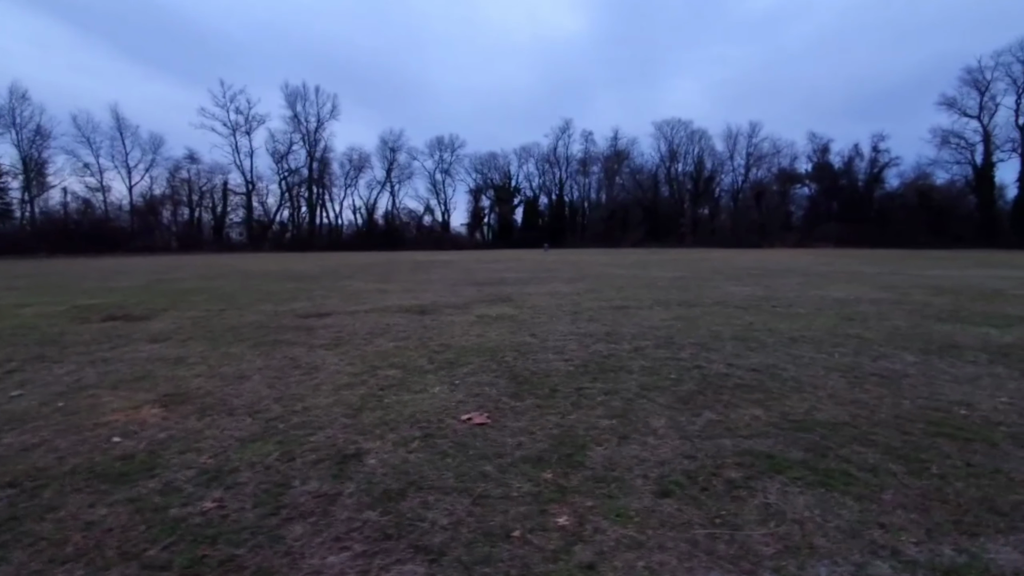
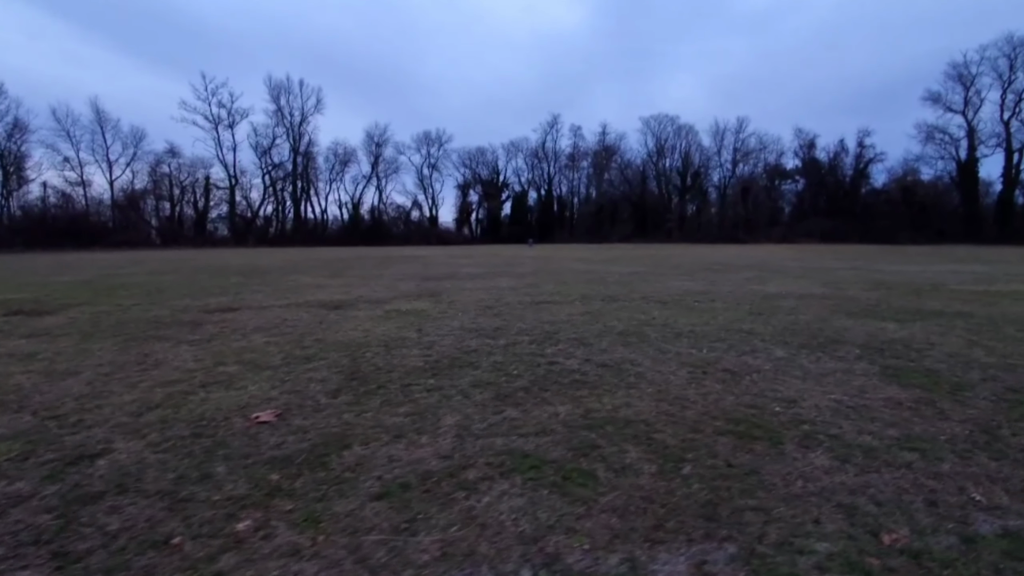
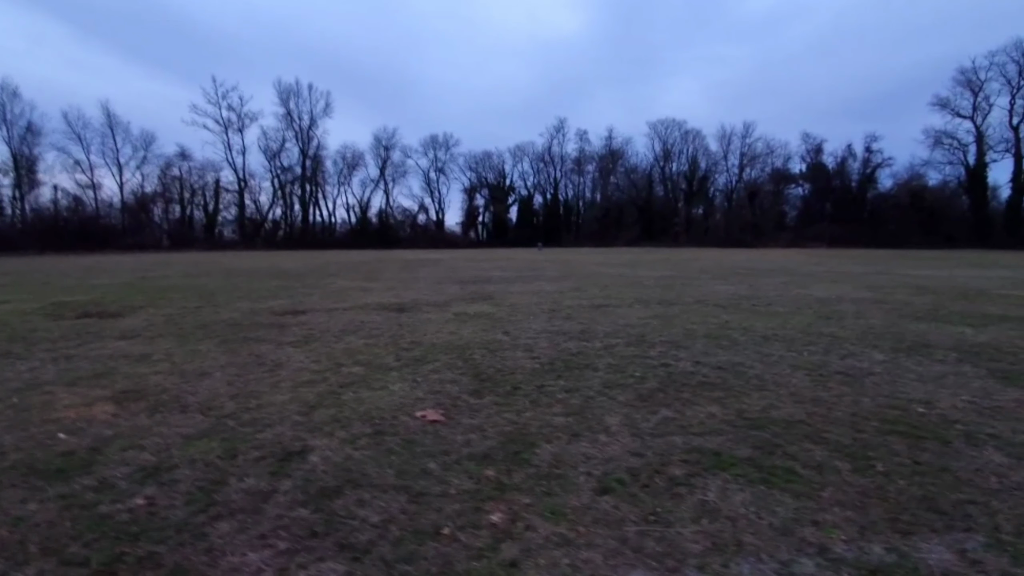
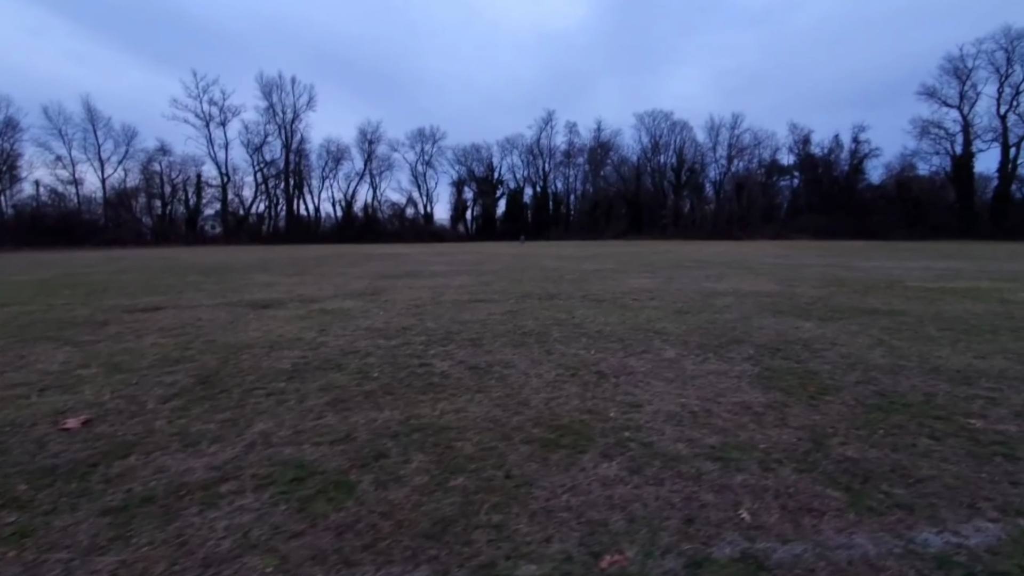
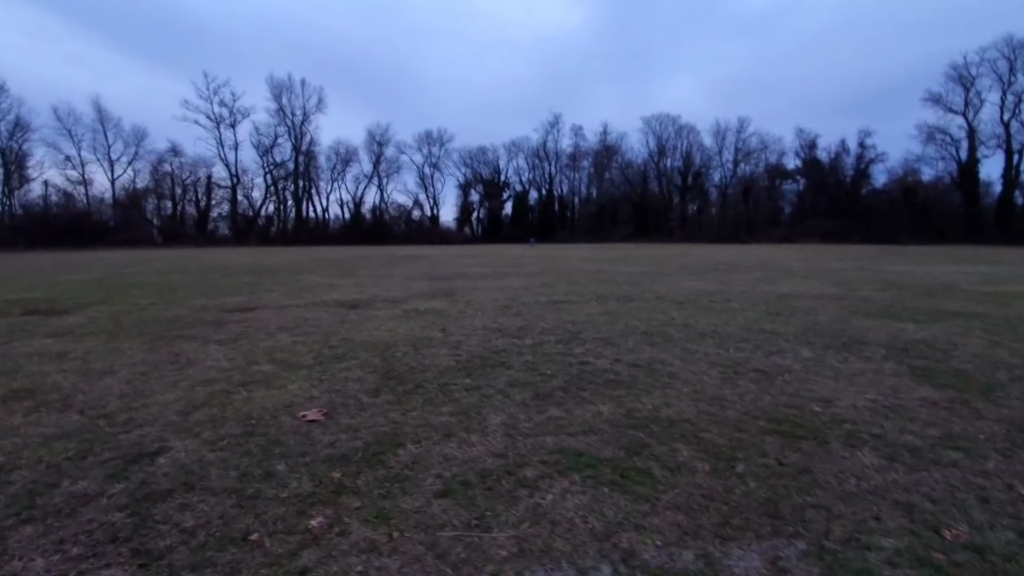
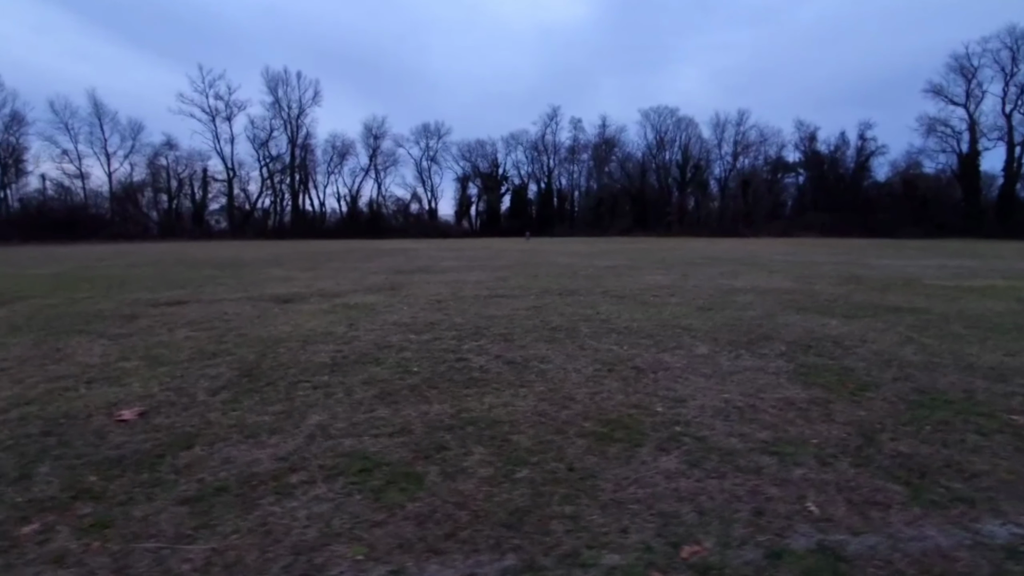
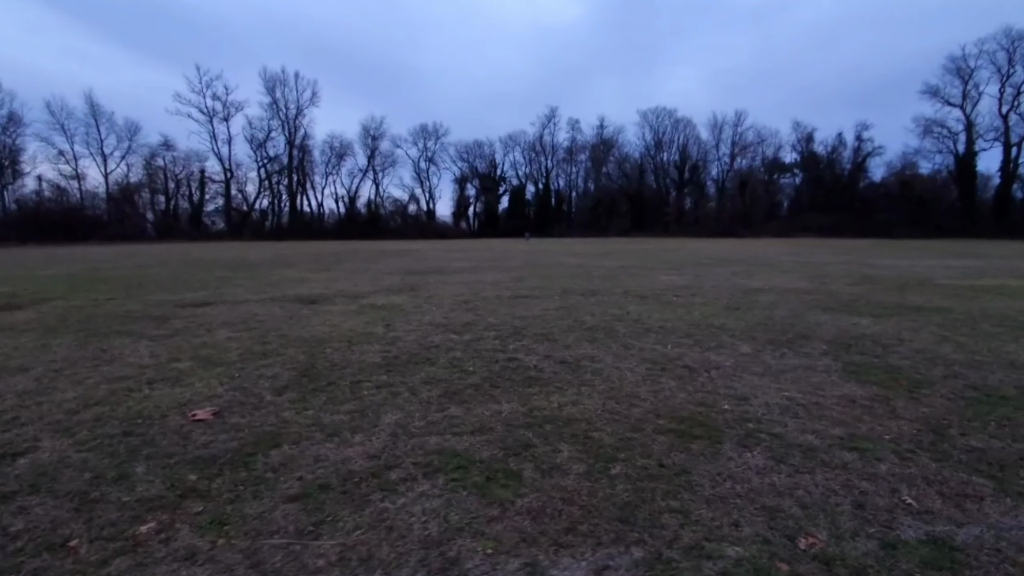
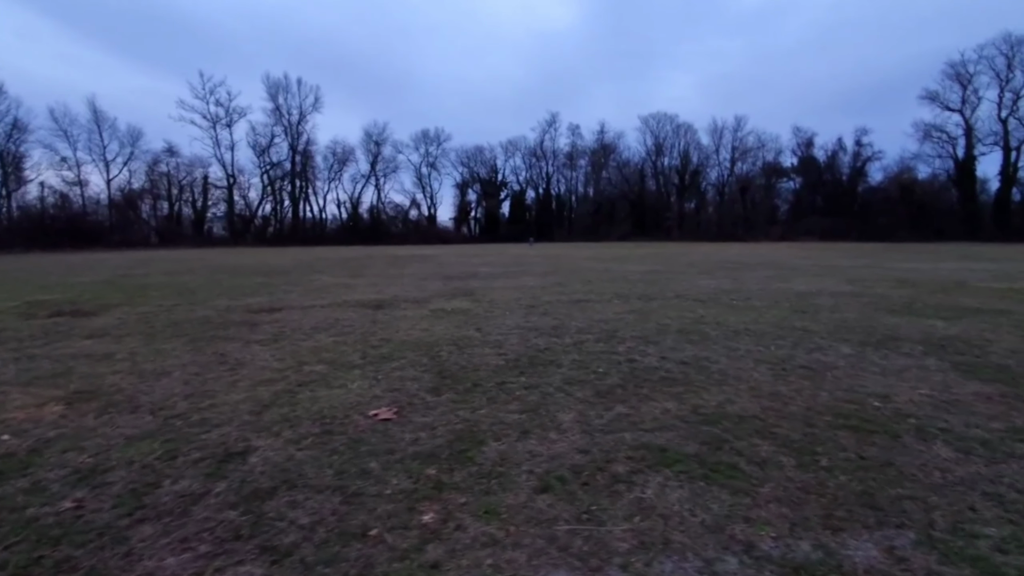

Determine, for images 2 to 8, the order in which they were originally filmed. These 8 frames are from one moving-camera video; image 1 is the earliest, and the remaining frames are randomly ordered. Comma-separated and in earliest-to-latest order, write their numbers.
3, 8, 5, 2, 7, 6, 4
